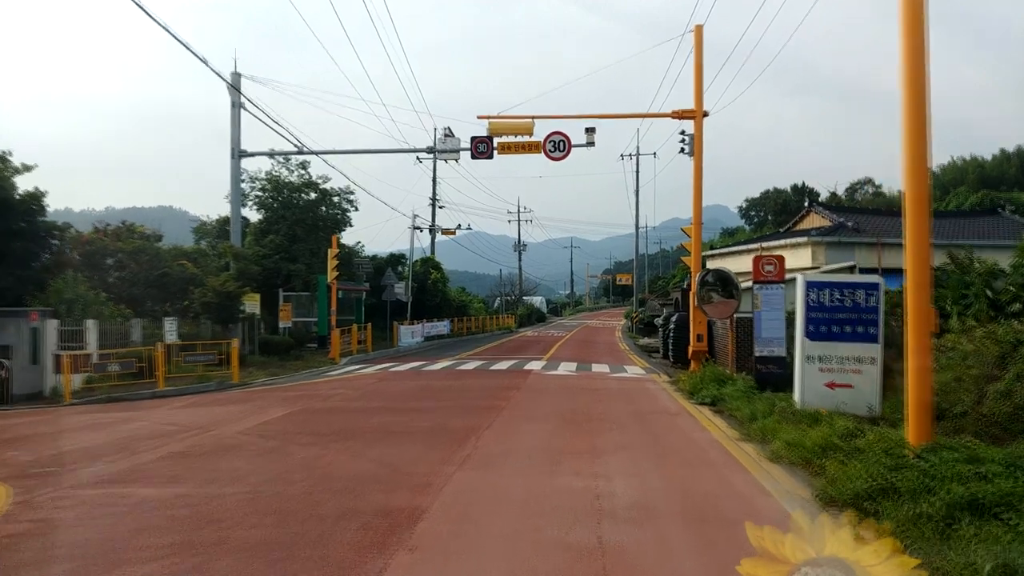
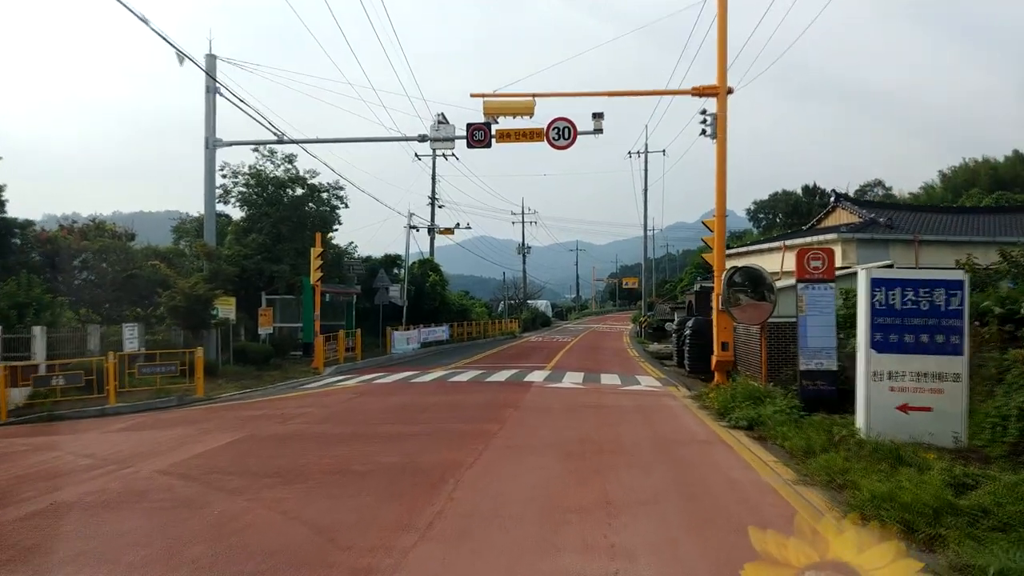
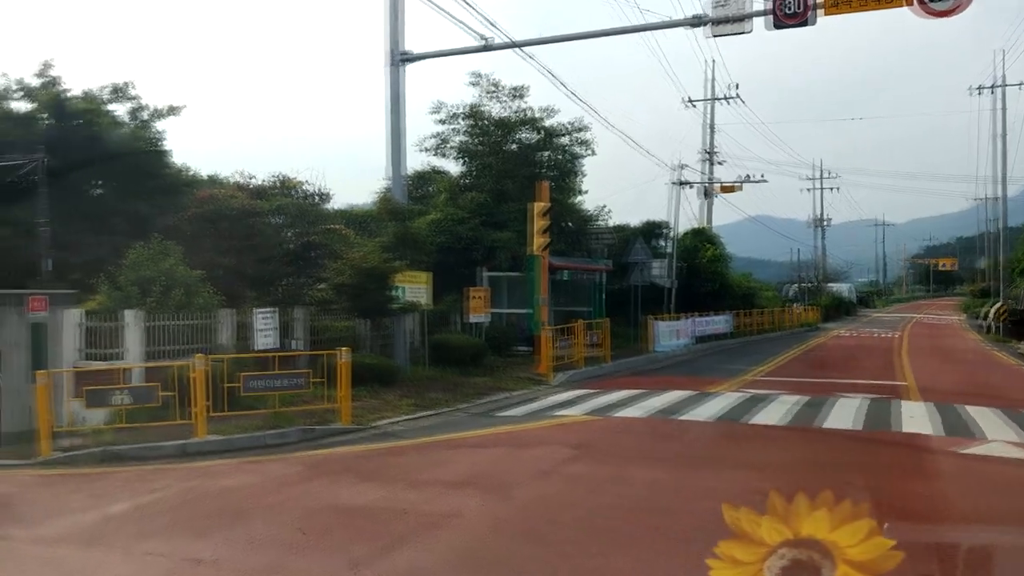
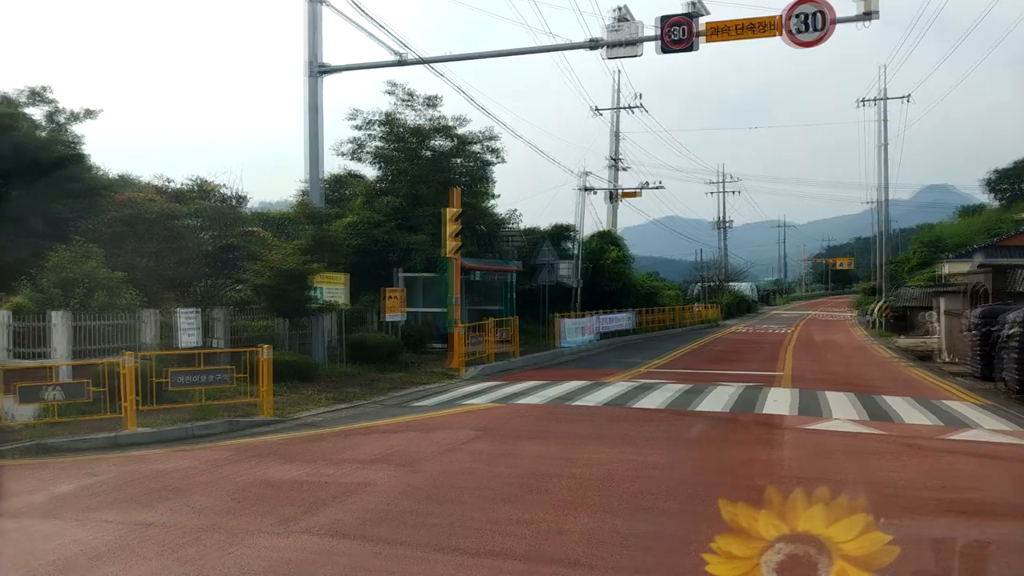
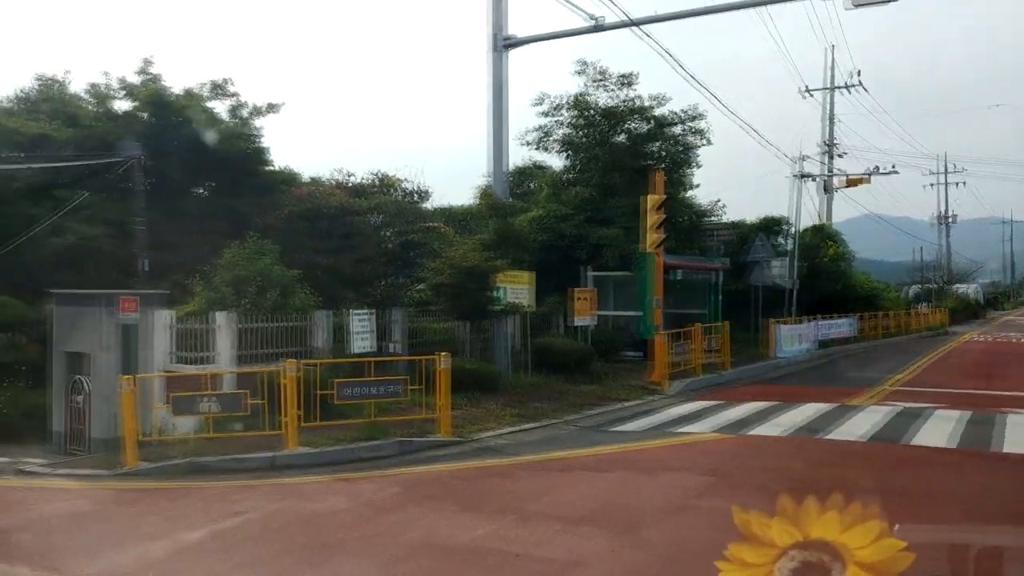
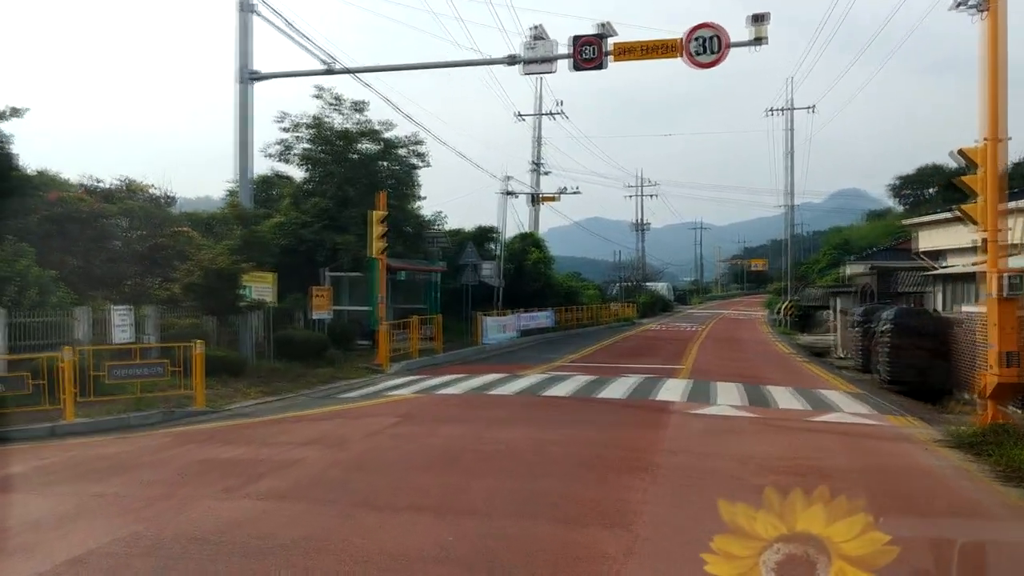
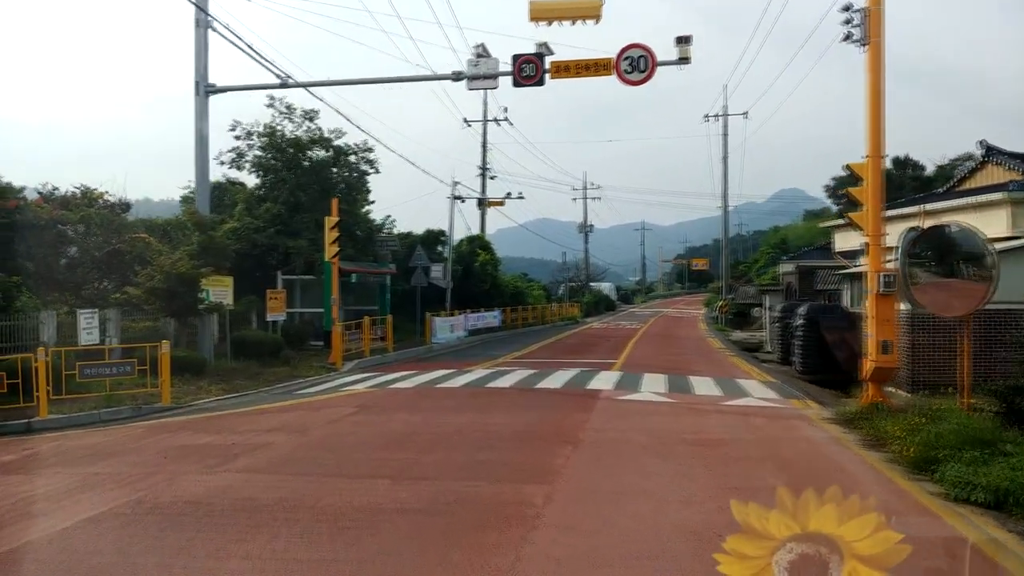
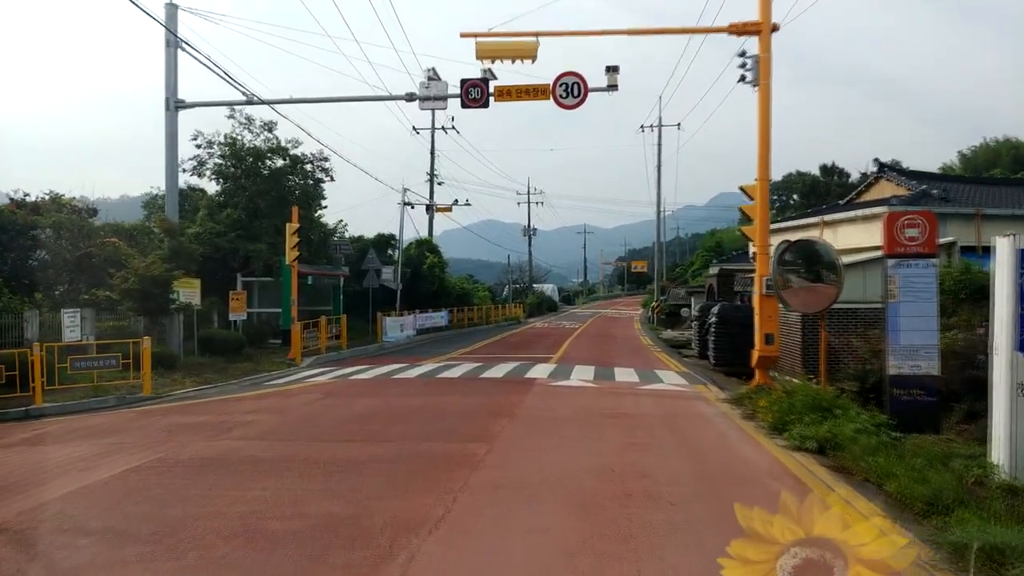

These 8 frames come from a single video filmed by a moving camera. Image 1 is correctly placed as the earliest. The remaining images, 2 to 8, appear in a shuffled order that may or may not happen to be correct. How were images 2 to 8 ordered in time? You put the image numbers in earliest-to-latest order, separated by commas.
2, 8, 7, 6, 4, 3, 5
